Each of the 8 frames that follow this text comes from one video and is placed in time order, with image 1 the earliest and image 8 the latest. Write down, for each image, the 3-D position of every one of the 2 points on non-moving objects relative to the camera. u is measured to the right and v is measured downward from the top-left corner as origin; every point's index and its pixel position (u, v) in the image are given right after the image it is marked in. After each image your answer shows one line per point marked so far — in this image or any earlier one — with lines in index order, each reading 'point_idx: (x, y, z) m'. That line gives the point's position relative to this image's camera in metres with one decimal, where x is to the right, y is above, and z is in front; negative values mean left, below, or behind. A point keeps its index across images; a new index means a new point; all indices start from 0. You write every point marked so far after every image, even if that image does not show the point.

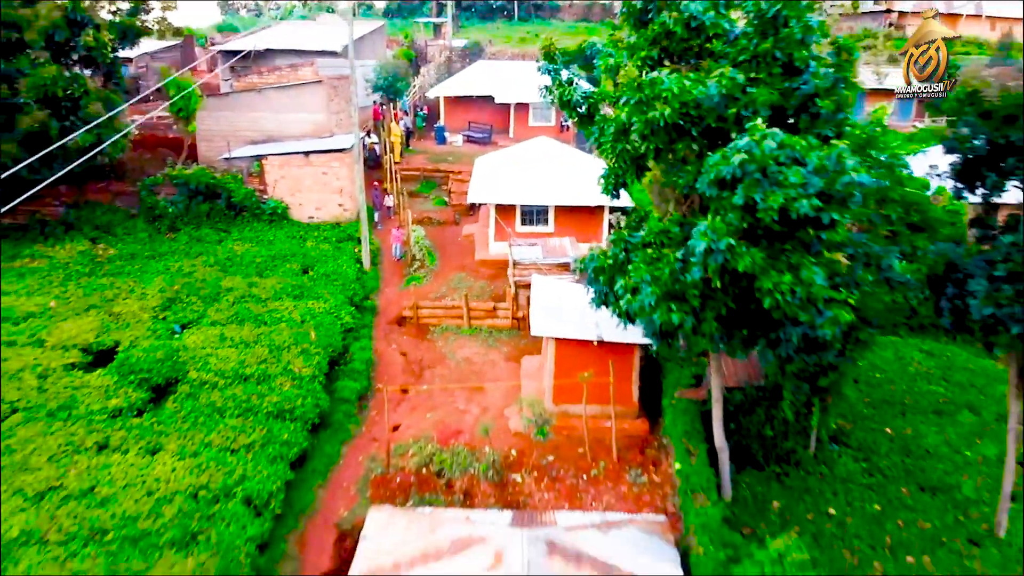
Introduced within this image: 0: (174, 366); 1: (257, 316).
0: (-5.3, -1.2, +12.7) m
1: (-4.5, -0.5, +14.3) m
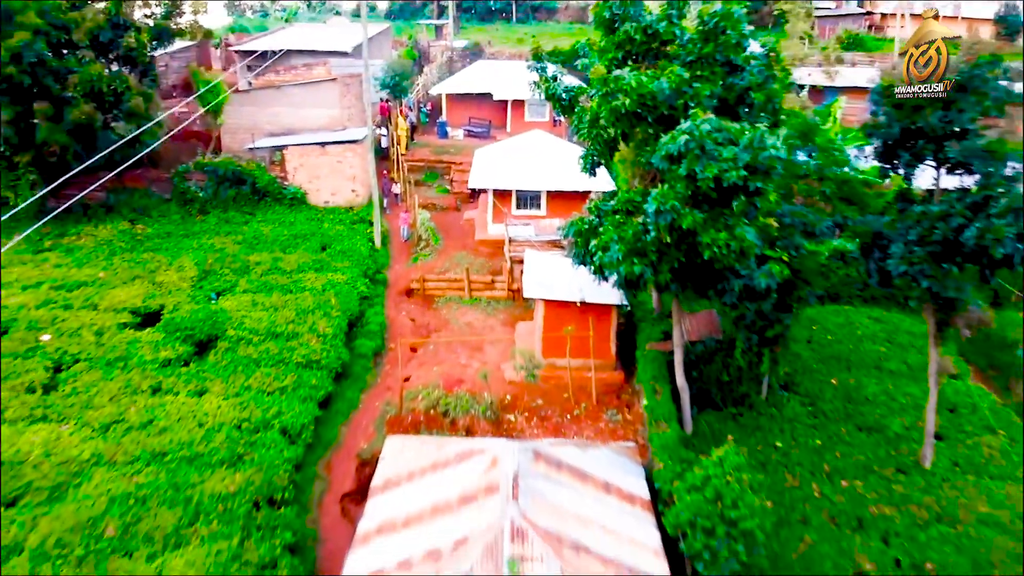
0: (-5.4, -0.7, +14.6) m
1: (-4.6, 0.0, +16.1) m
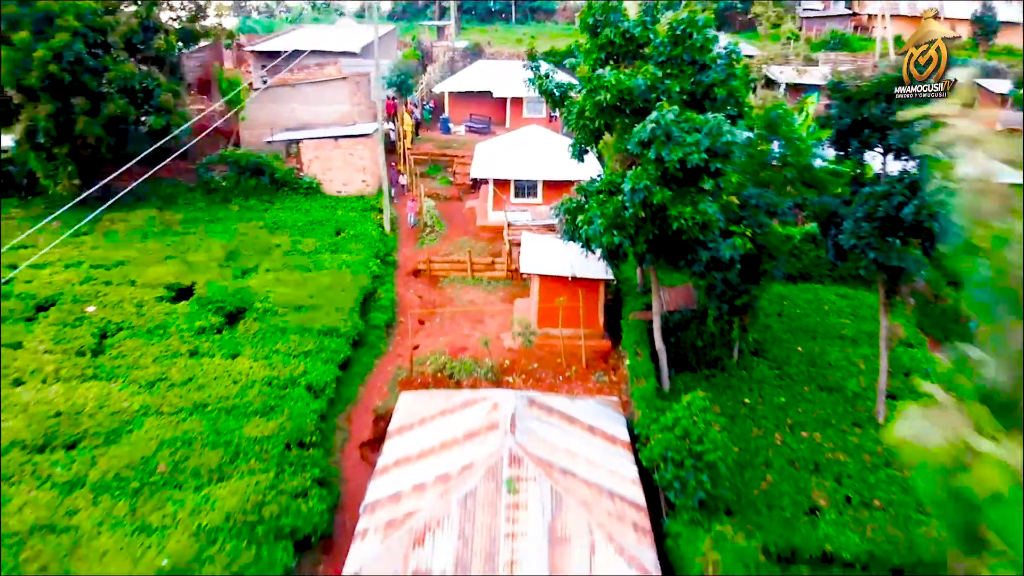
0: (-5.4, -0.2, +16.1) m
1: (-4.6, +0.5, +17.7) m
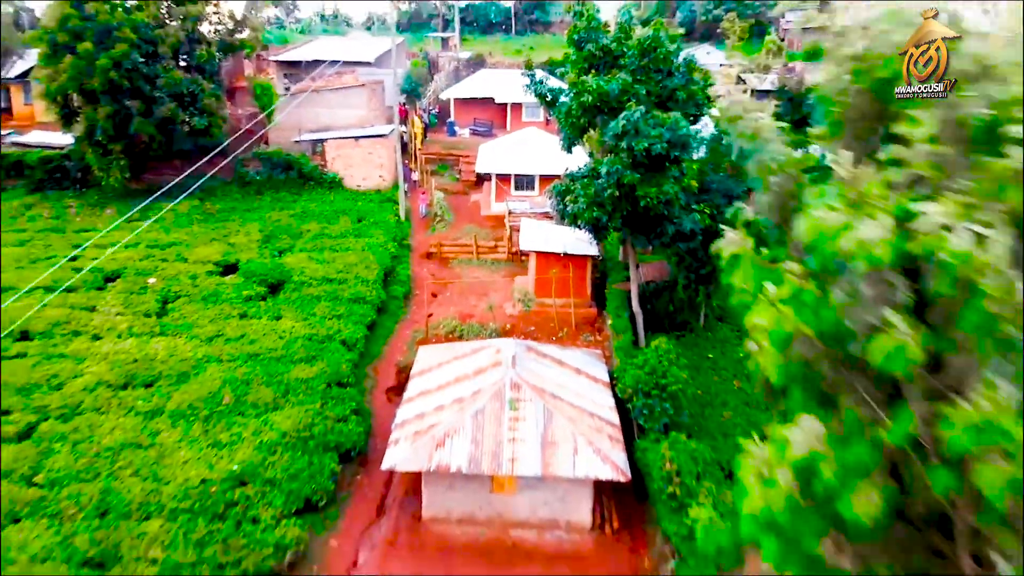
0: (-5.4, +0.3, +18.7) m
1: (-4.6, +1.0, +20.3) m
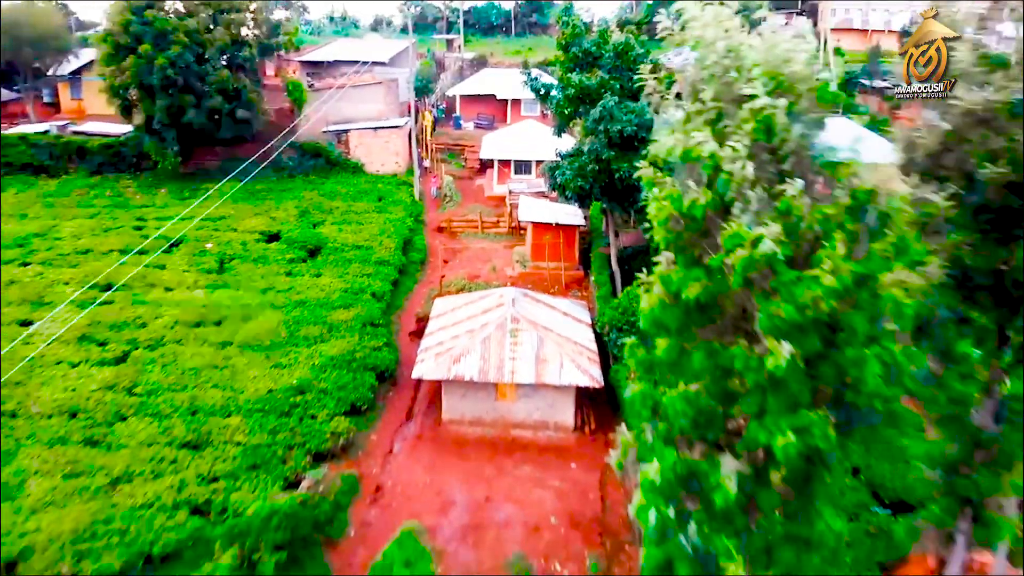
0: (-5.4, +1.3, +22.1) m
1: (-4.6, +2.0, +23.7) m
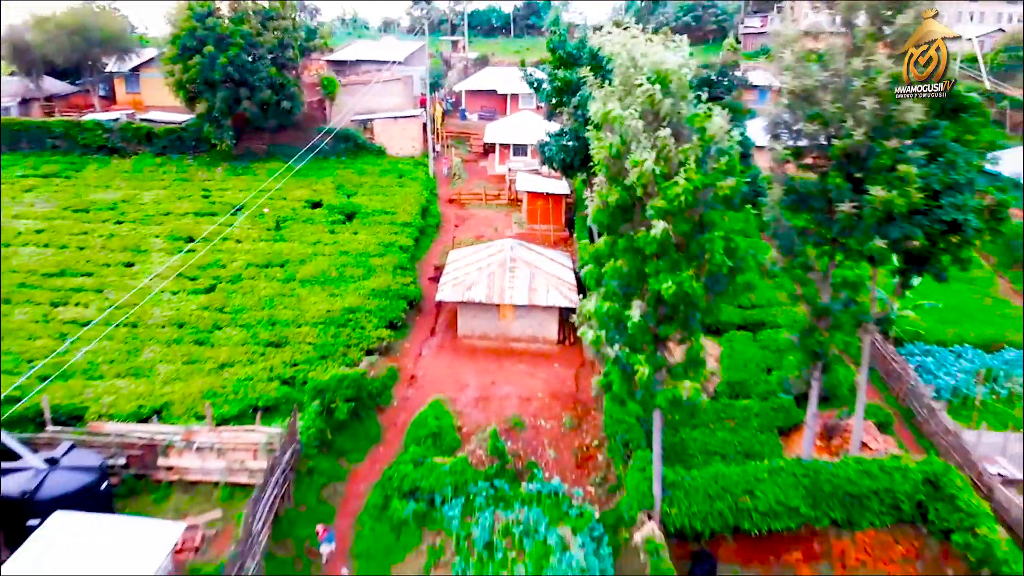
0: (-5.4, +2.7, +27.1) m
1: (-4.6, +3.4, +28.7) m
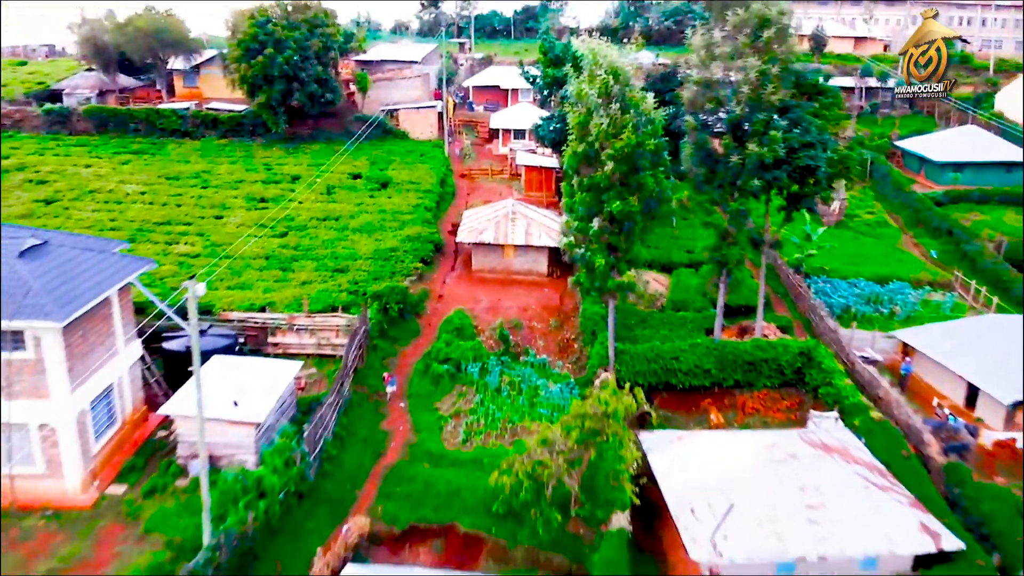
0: (-5.4, +4.7, +33.8) m
1: (-4.6, +5.3, +35.4) m
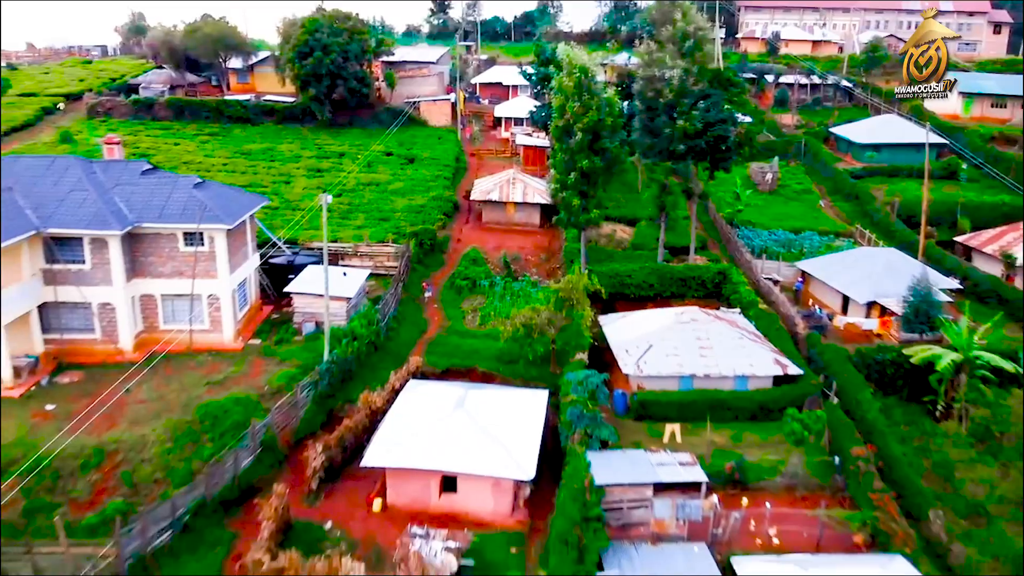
0: (-5.3, +7.1, +42.5) m
1: (-4.5, +7.8, +44.1) m
